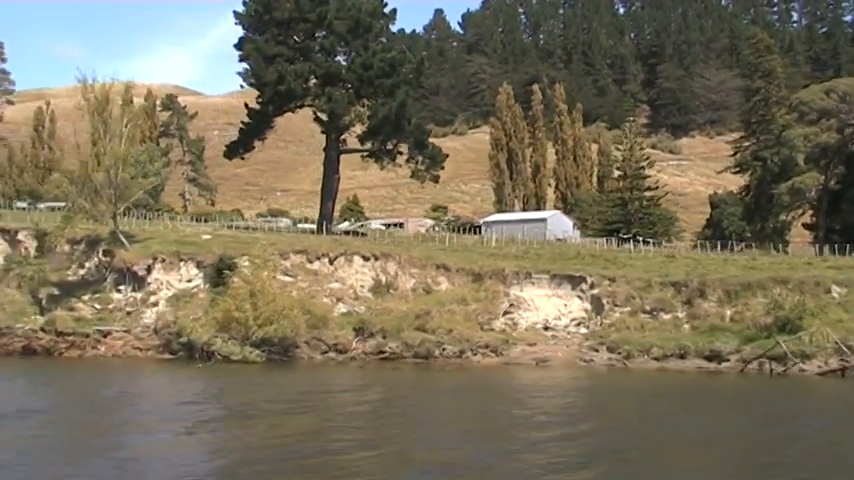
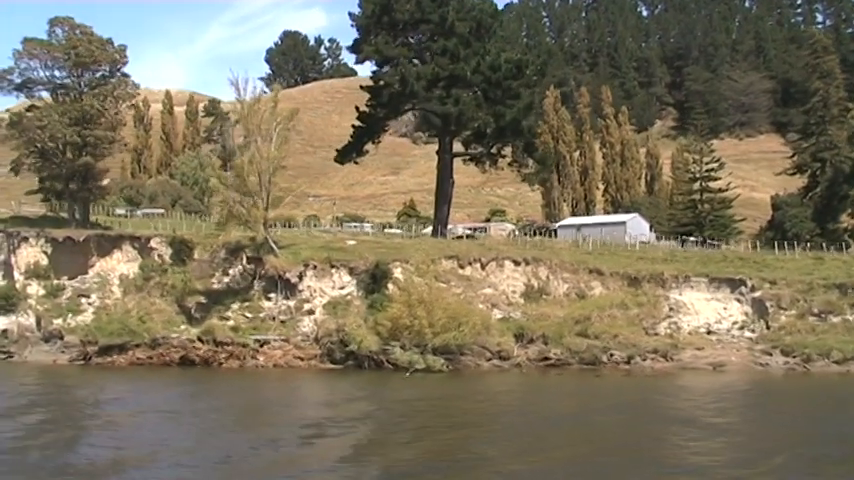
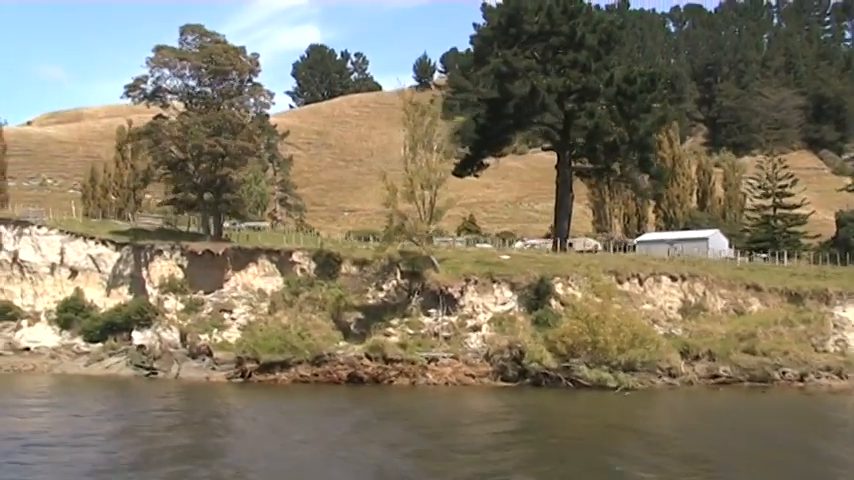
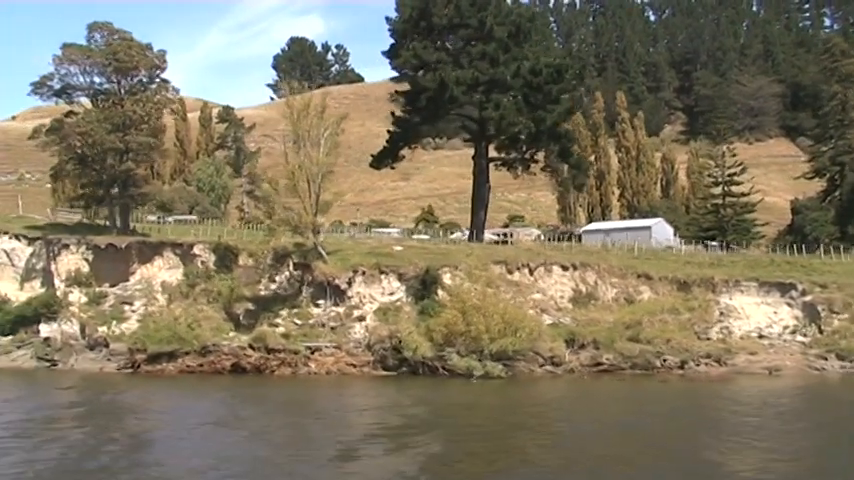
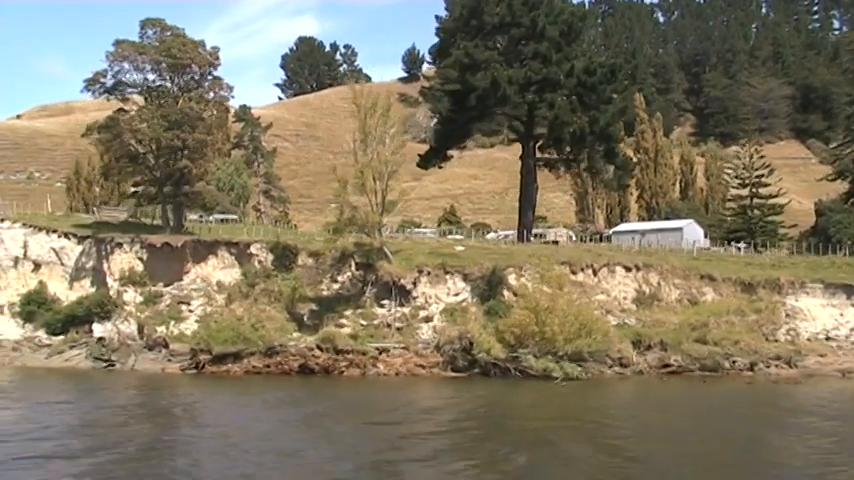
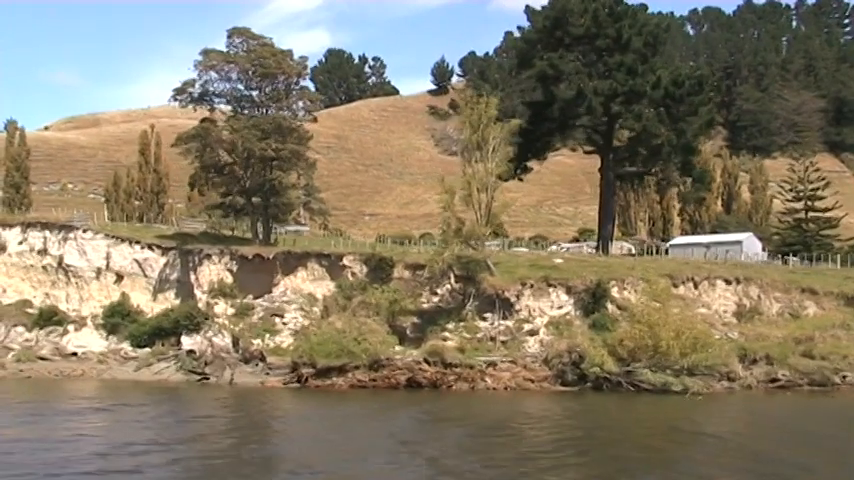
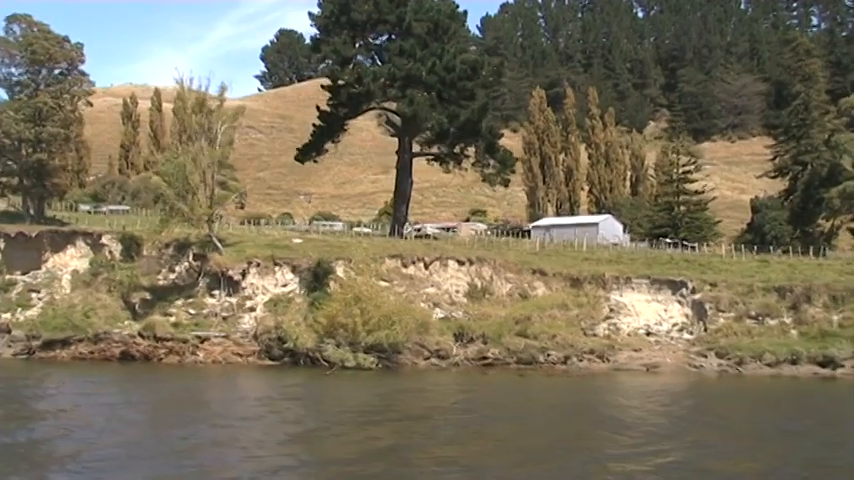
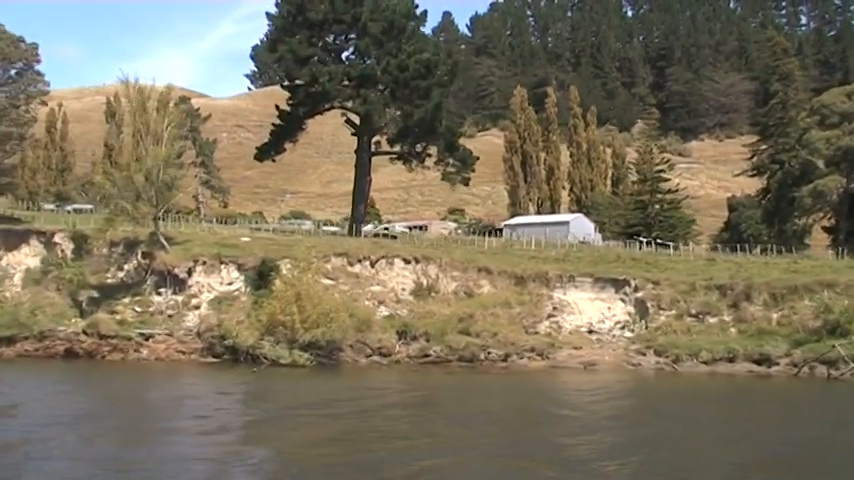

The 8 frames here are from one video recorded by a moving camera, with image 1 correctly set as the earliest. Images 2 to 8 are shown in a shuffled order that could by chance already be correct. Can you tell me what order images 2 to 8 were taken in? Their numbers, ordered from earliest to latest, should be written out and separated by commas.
8, 7, 2, 4, 5, 3, 6
